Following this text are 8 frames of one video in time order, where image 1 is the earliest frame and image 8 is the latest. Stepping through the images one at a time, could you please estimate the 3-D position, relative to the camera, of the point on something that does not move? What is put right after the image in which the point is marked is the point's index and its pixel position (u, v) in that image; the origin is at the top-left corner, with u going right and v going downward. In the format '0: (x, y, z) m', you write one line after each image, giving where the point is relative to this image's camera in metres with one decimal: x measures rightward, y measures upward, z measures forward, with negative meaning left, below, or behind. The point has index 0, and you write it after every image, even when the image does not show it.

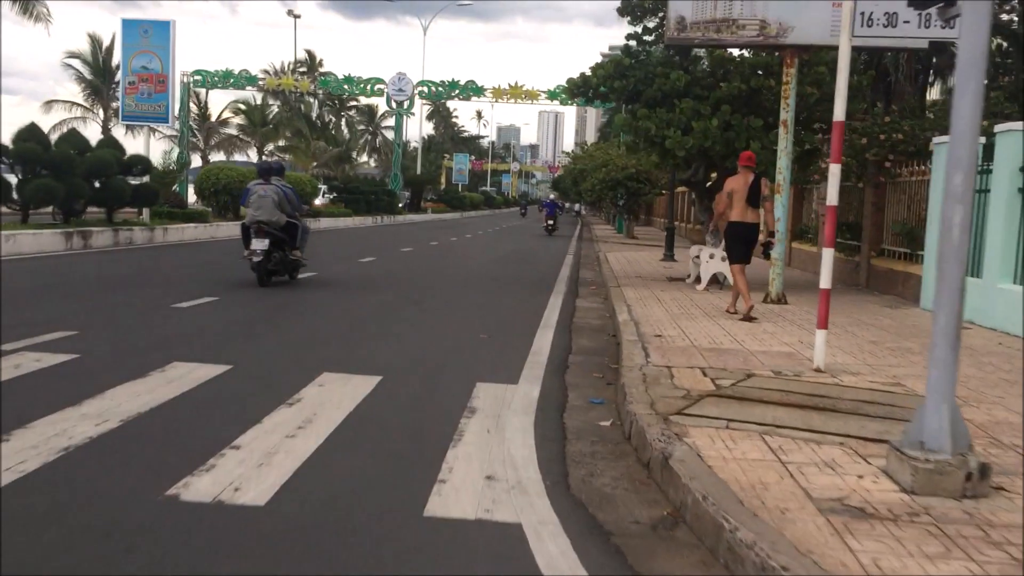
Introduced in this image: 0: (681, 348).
0: (+1.5, -0.5, +8.6) m
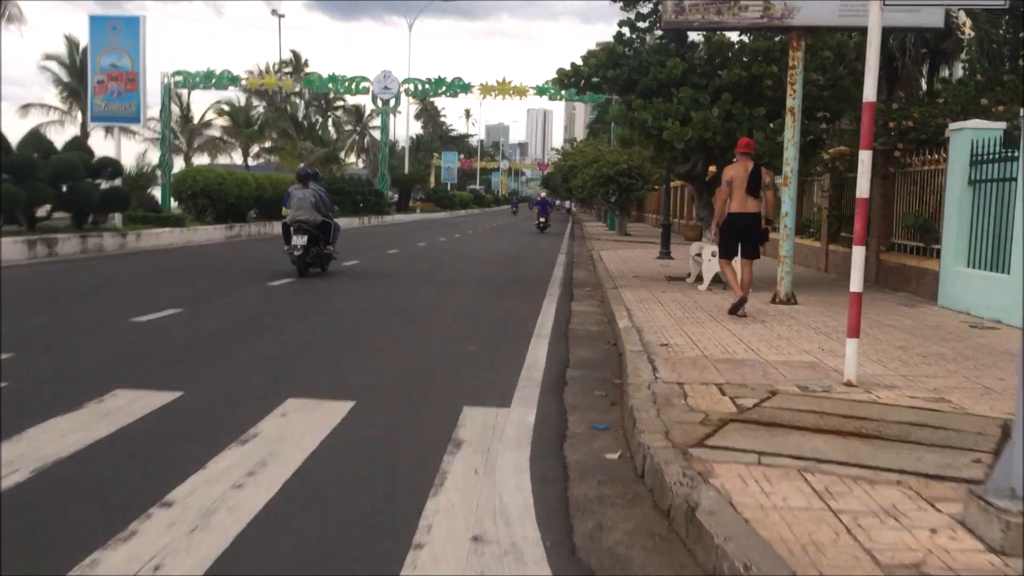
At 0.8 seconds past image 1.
0: (+1.4, -0.6, +7.7) m
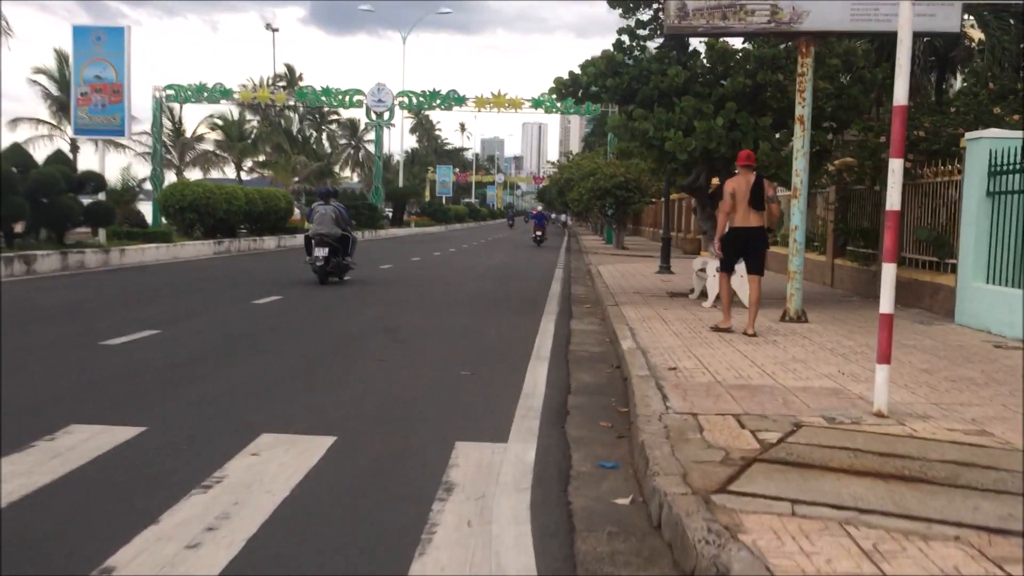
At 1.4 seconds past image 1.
0: (+1.4, -0.7, +7.1) m
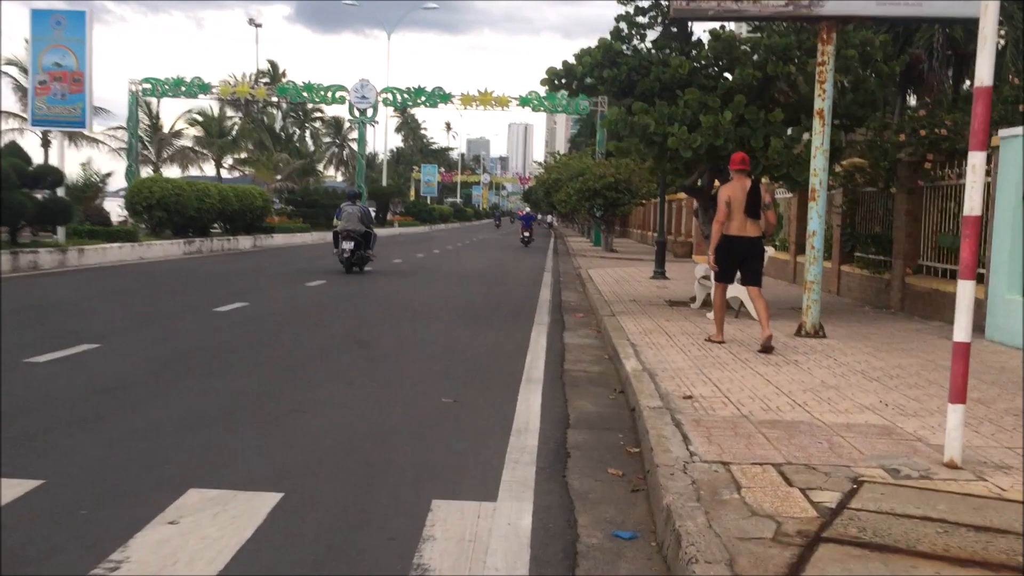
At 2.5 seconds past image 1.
0: (+1.3, -0.8, +6.0) m
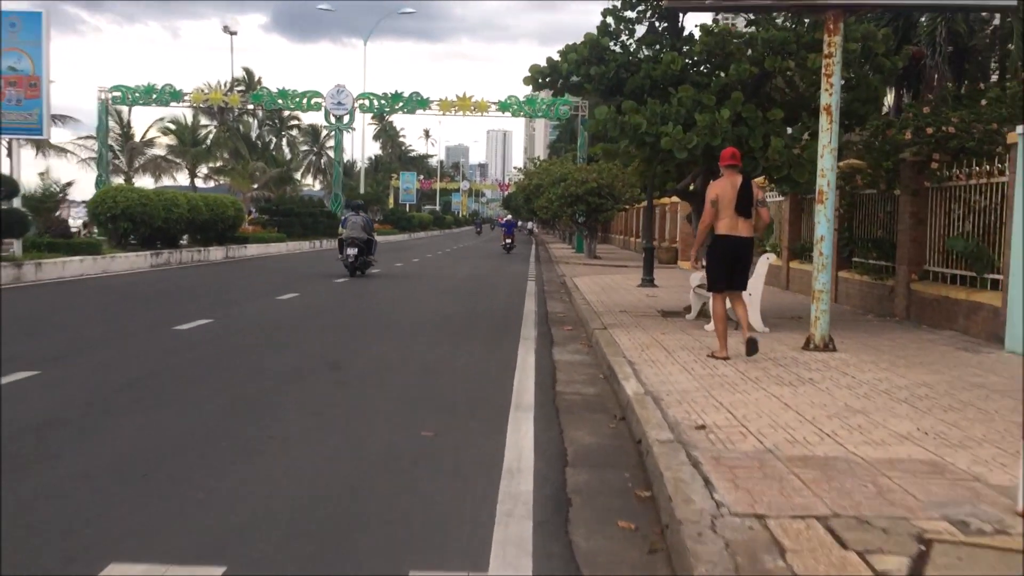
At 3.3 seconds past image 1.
0: (+1.3, -0.9, +5.2) m
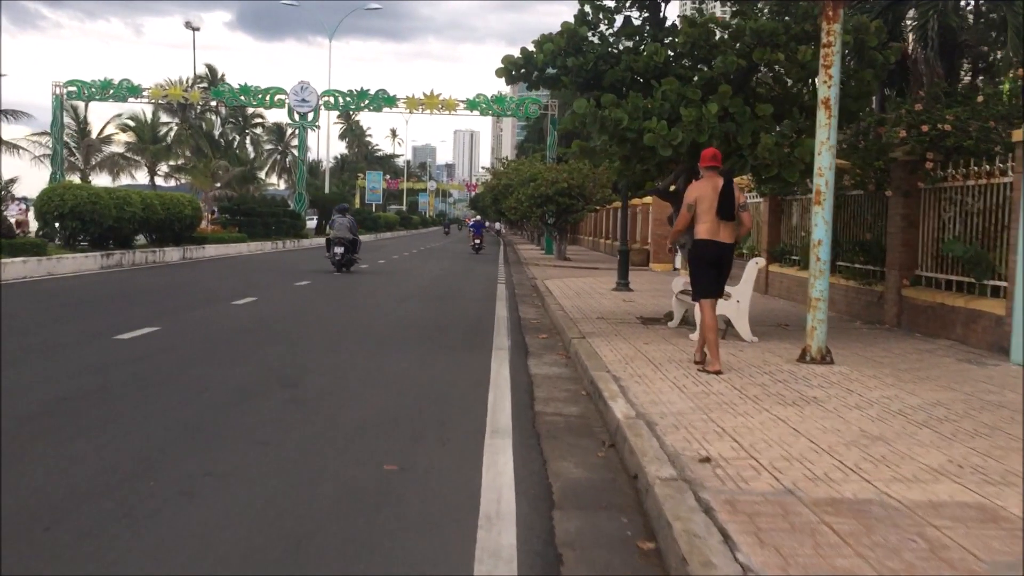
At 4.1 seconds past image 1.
0: (+1.2, -1.0, +4.4) m
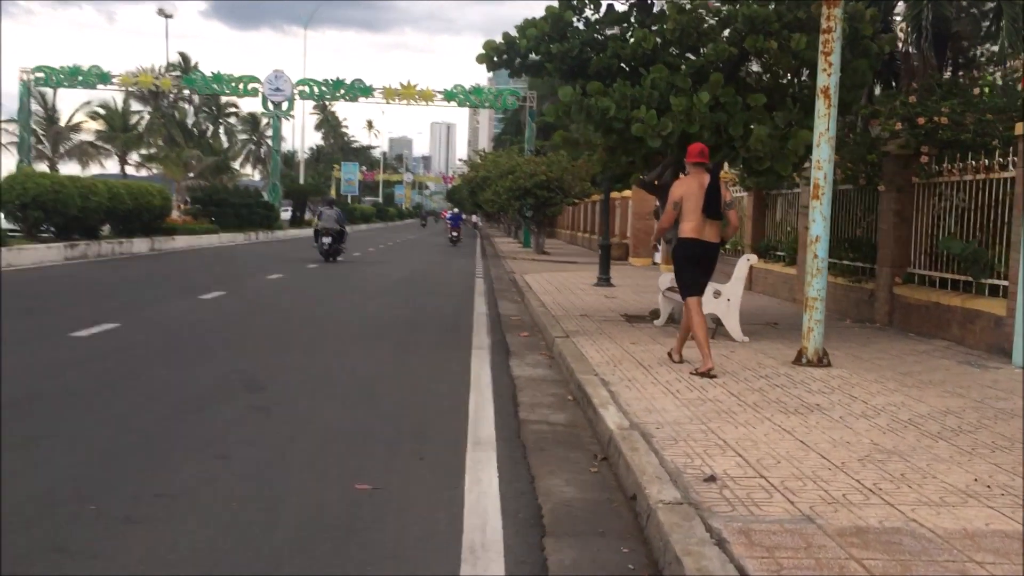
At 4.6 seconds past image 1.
0: (+1.1, -1.0, +3.9) m
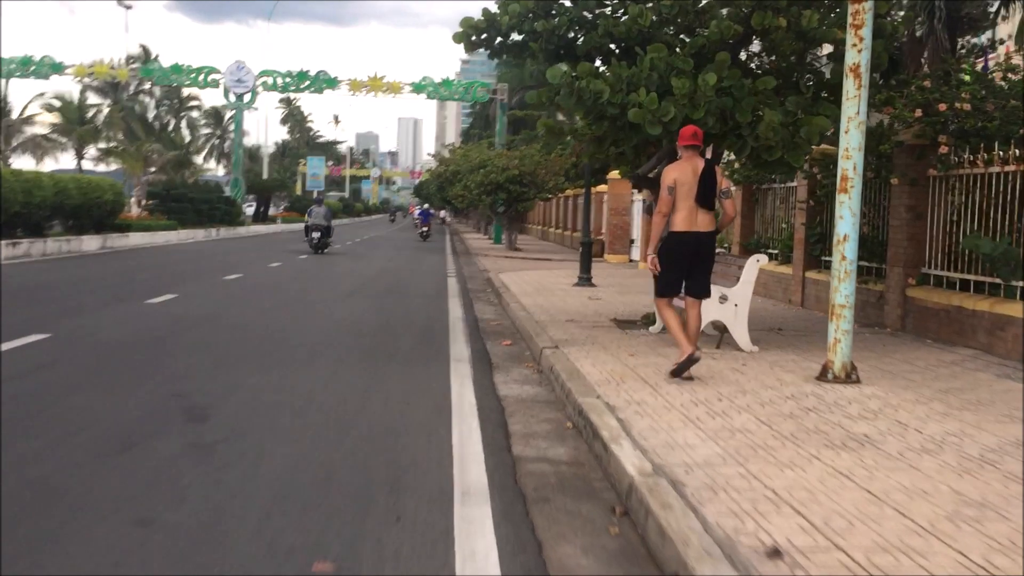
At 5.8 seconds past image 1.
0: (+1.2, -1.1, +2.9) m
